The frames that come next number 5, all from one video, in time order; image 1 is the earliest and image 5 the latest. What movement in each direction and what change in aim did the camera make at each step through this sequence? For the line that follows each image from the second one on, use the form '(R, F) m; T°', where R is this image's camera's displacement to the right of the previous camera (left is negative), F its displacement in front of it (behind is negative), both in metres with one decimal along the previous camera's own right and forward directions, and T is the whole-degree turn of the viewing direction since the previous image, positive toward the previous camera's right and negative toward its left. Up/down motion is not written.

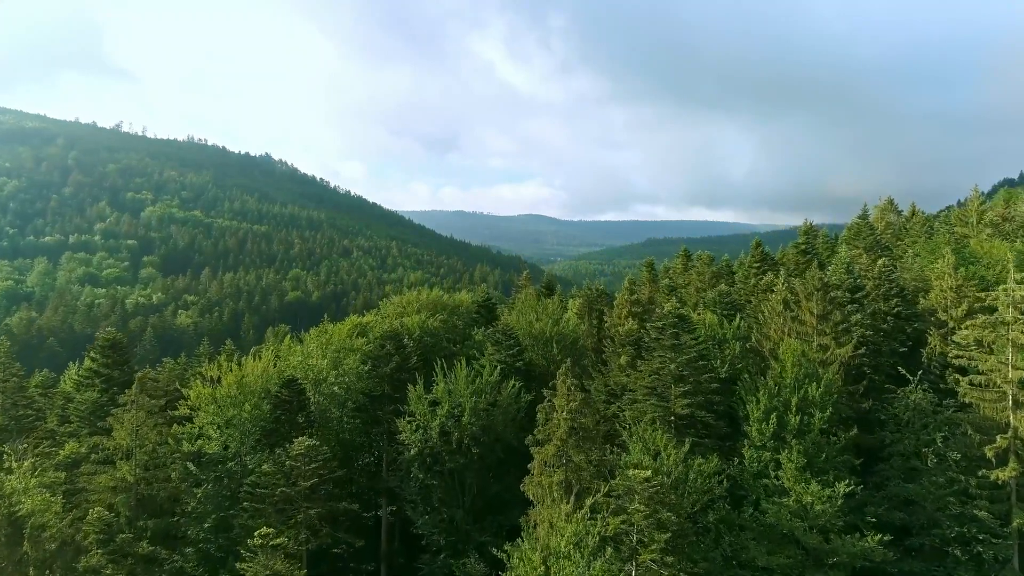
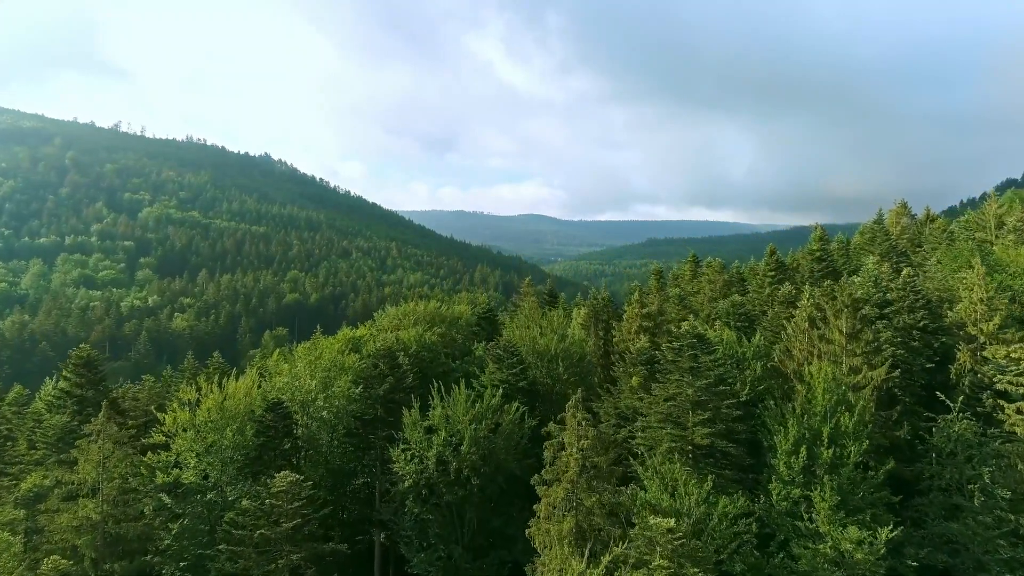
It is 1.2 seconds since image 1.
(-0.2, +2.9) m; 0°
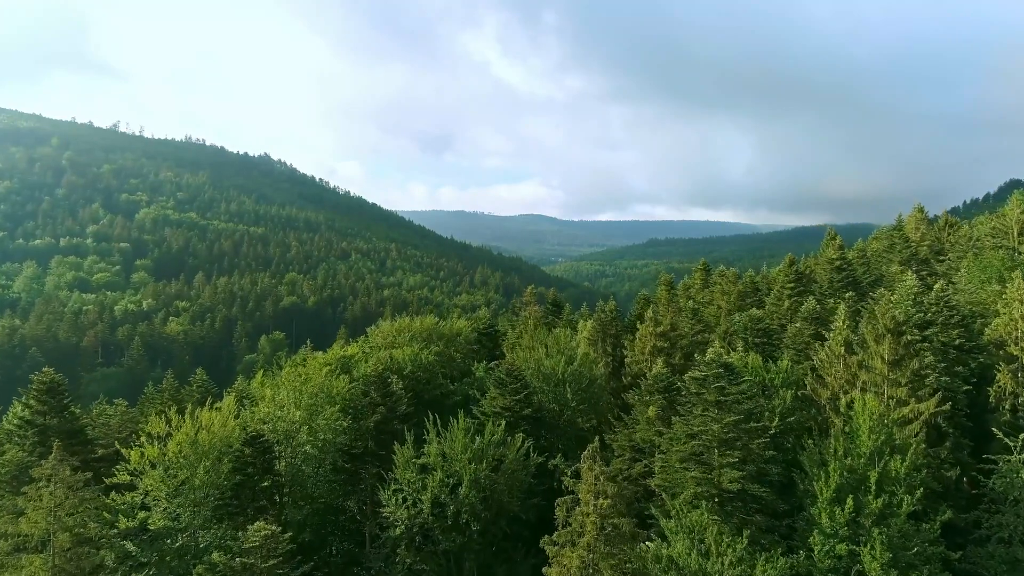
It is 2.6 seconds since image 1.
(-0.2, +3.5) m; 0°
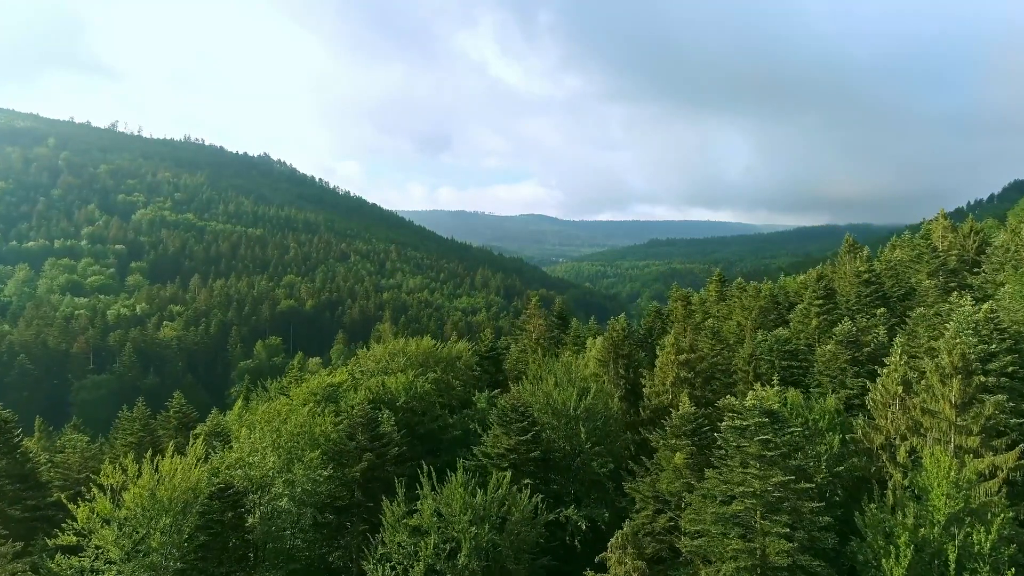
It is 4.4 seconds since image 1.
(-0.3, +4.2) m; 0°
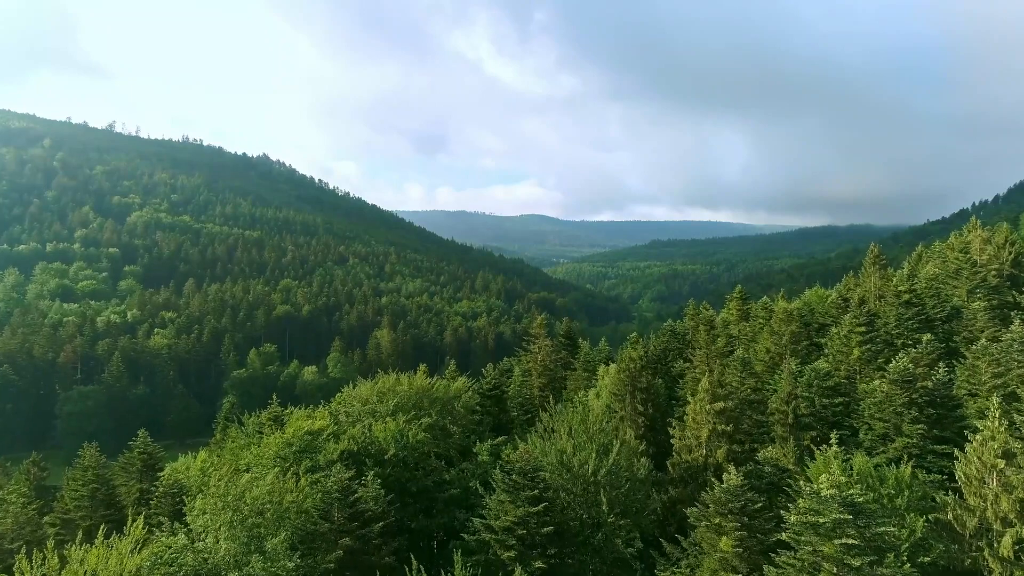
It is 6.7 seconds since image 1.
(-0.4, +5.3) m; 0°
